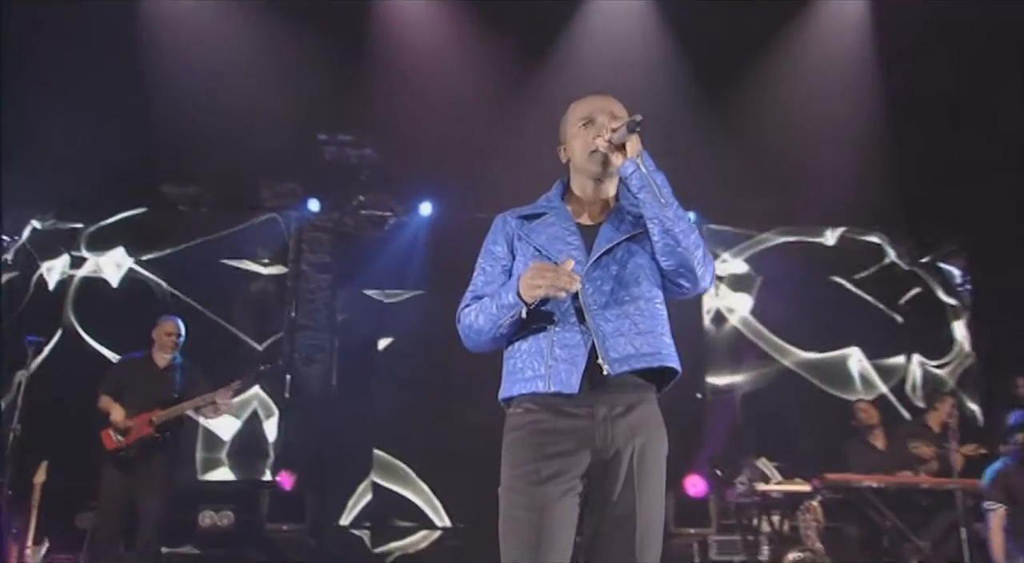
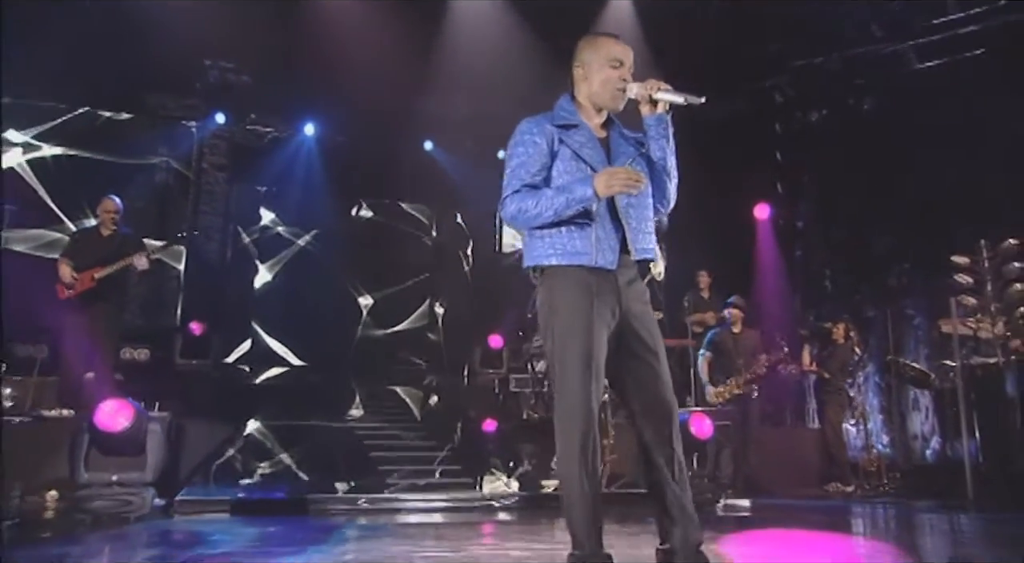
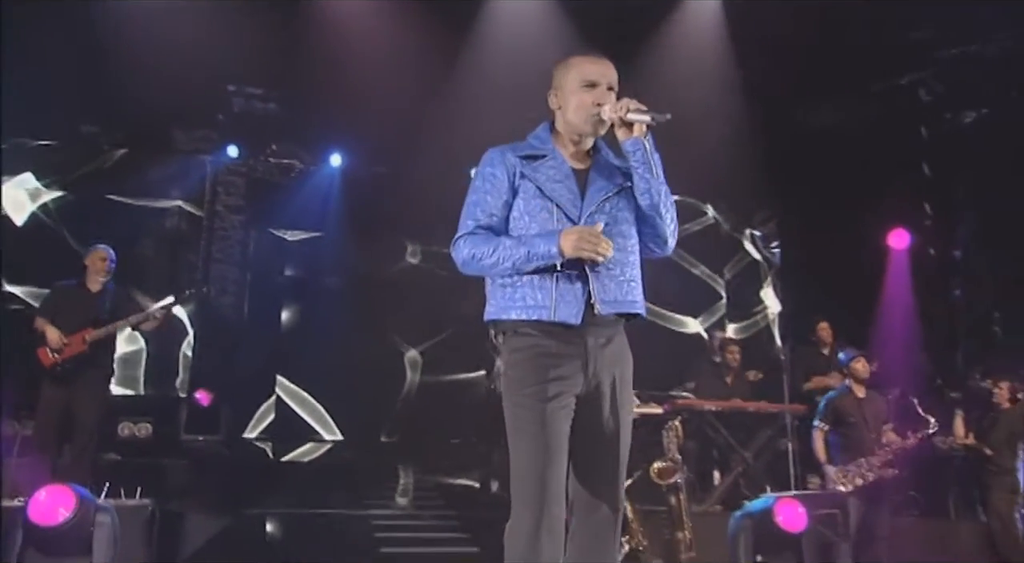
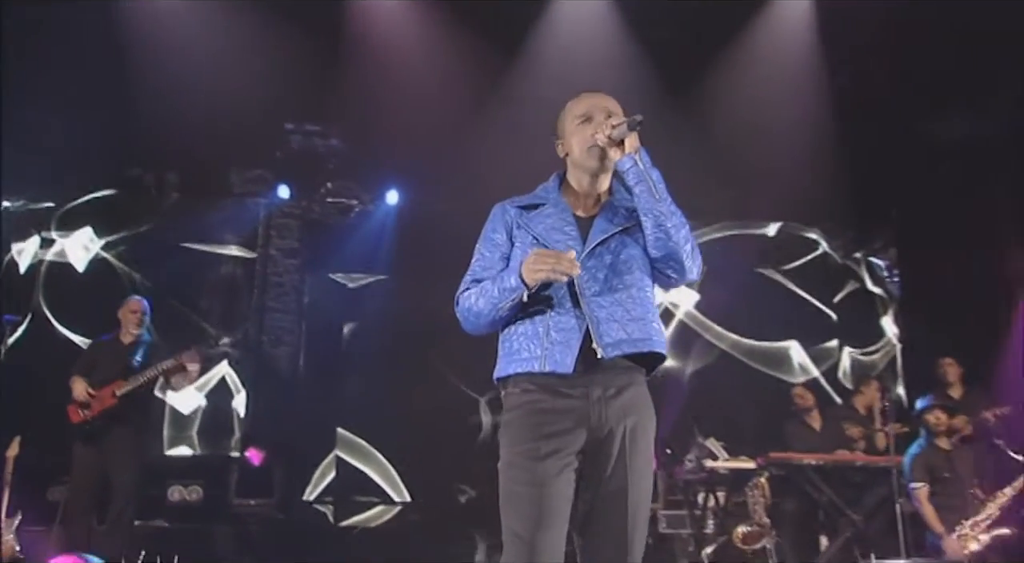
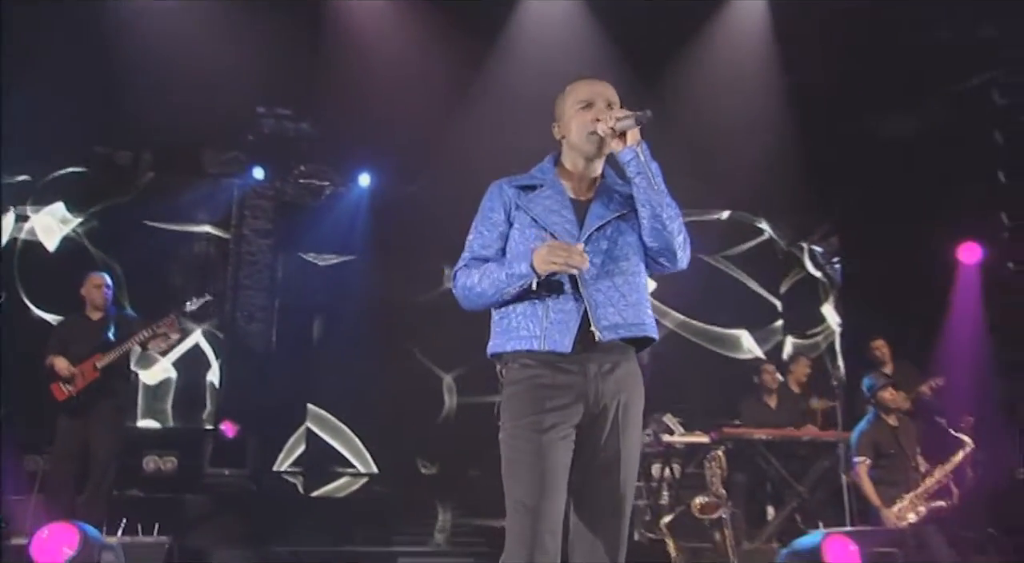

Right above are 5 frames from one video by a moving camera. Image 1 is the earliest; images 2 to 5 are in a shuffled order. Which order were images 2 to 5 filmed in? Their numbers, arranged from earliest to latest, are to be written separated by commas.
4, 5, 3, 2
